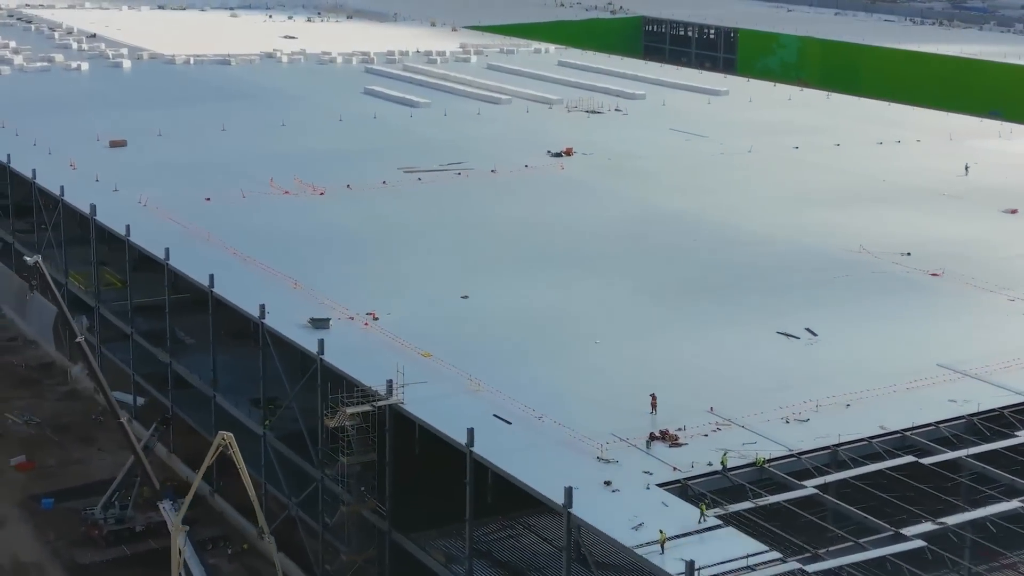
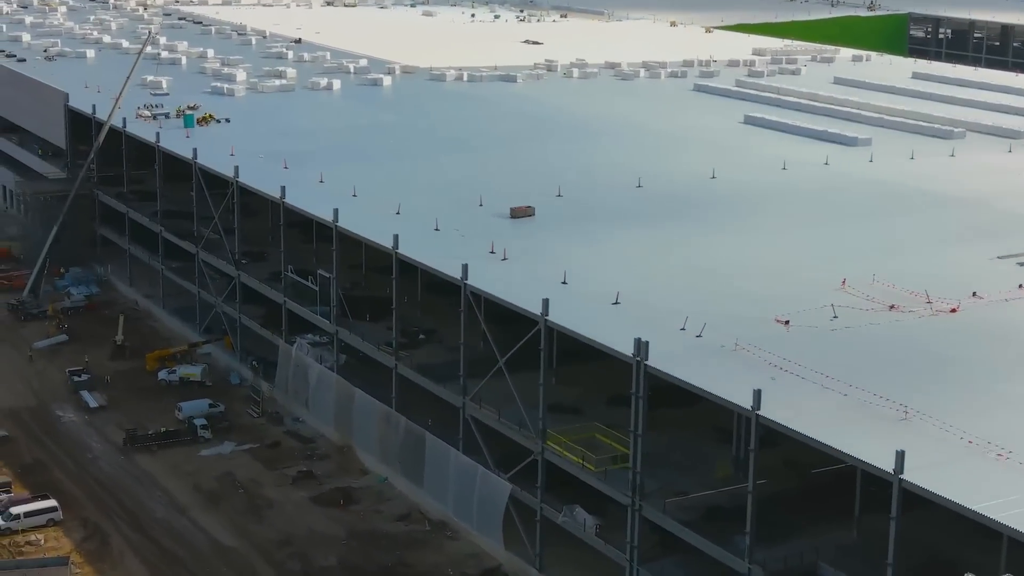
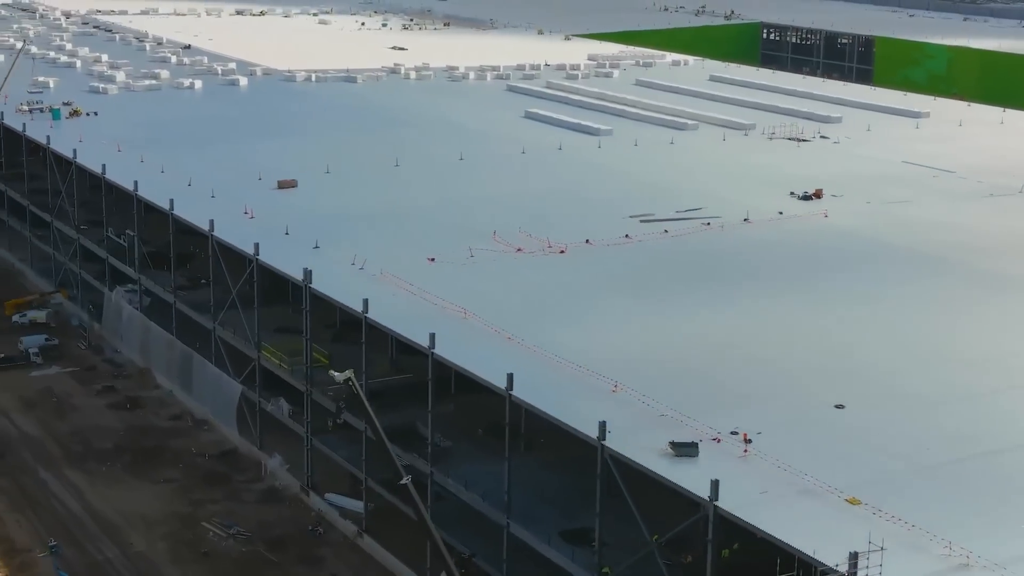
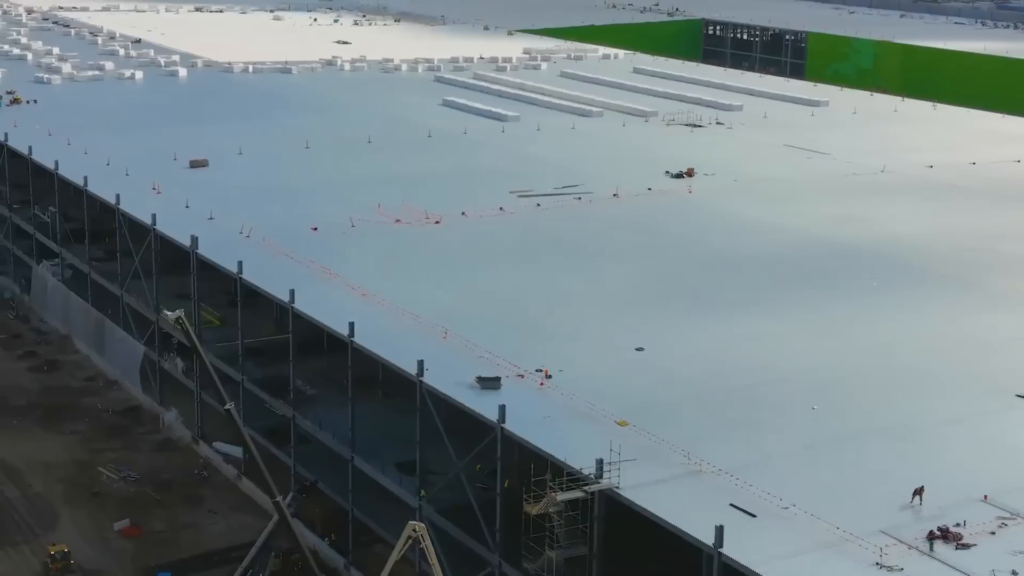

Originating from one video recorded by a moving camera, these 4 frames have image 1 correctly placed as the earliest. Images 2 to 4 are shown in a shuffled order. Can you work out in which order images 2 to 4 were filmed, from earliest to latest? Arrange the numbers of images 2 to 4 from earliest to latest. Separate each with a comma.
4, 3, 2
